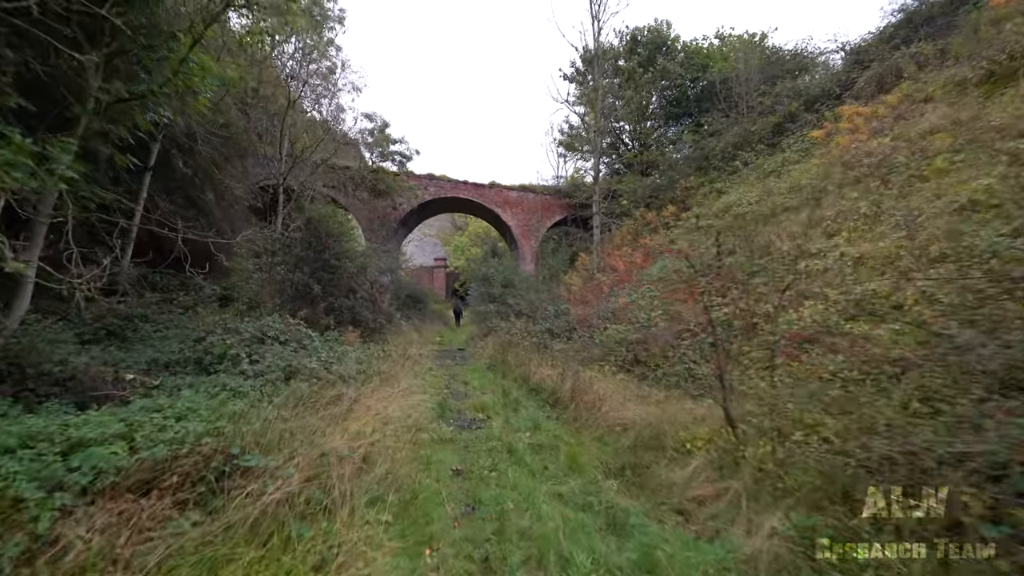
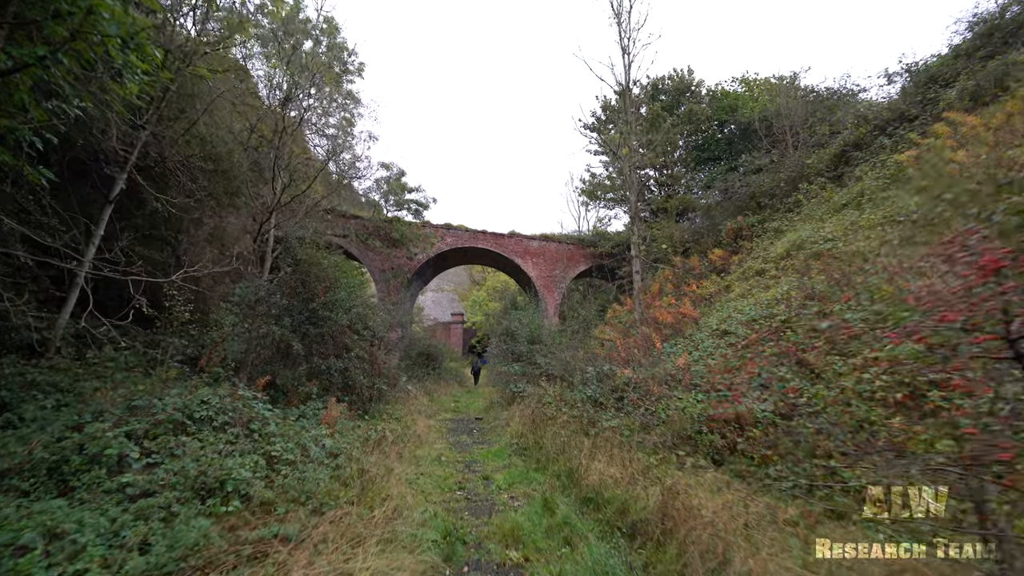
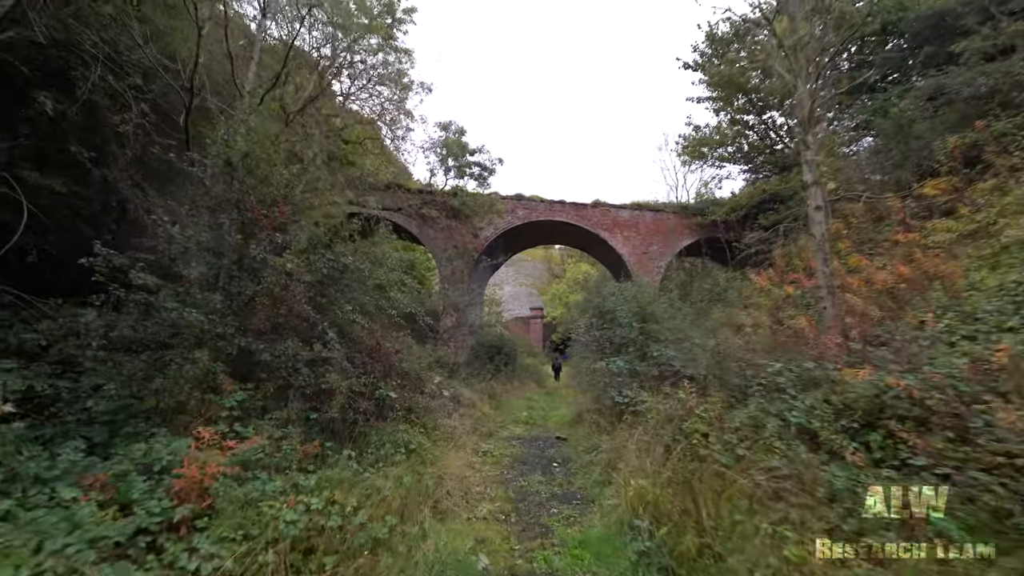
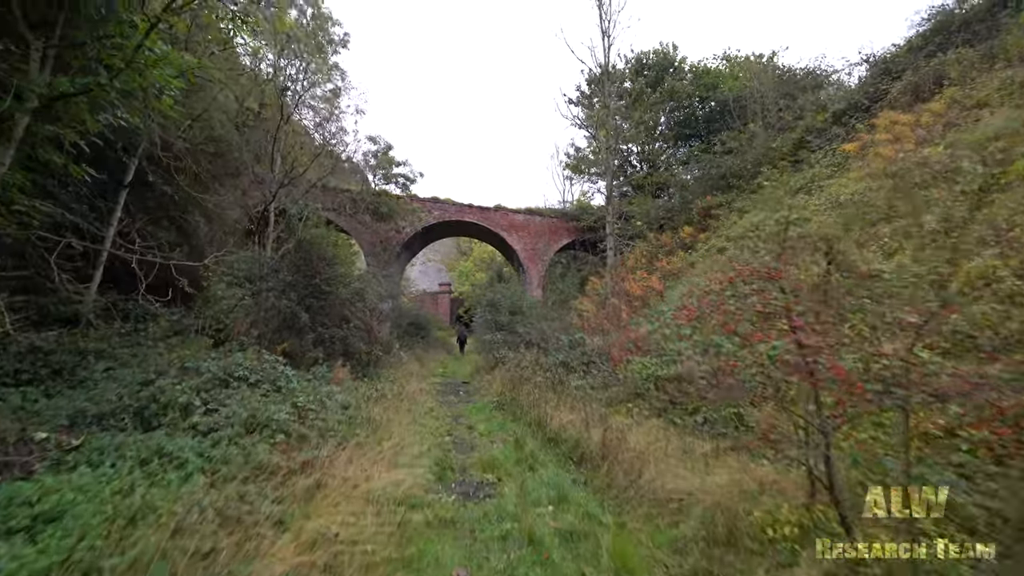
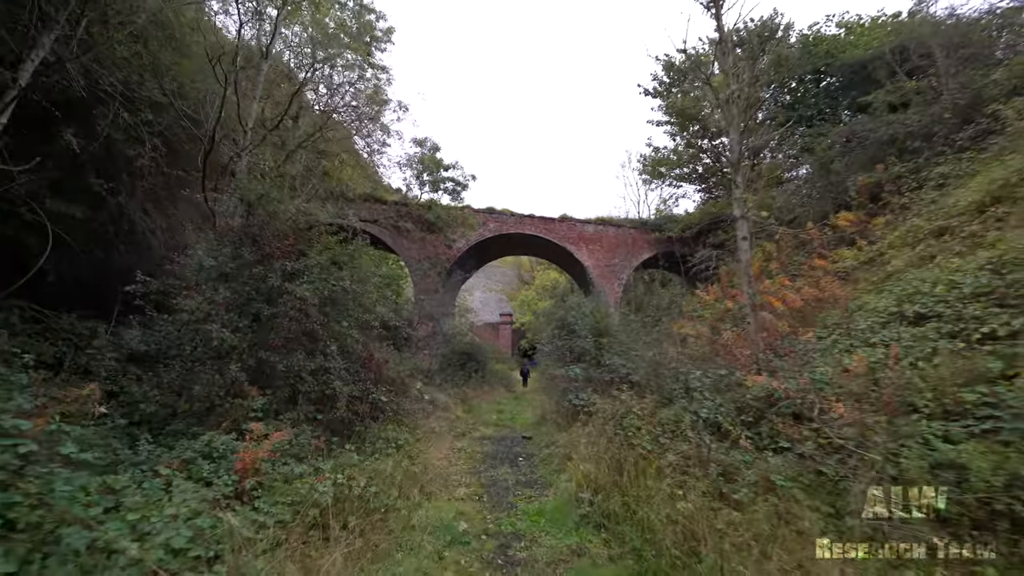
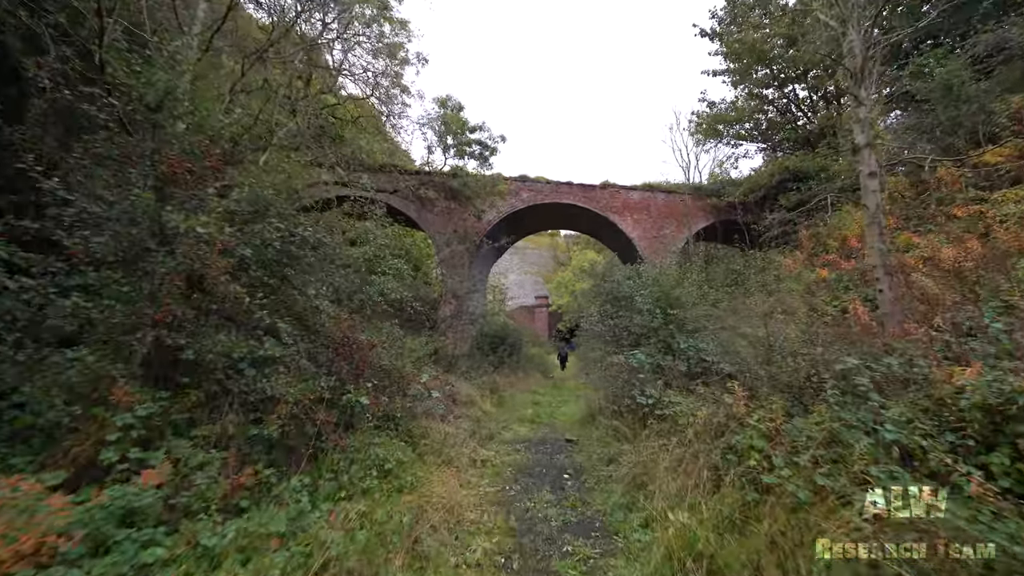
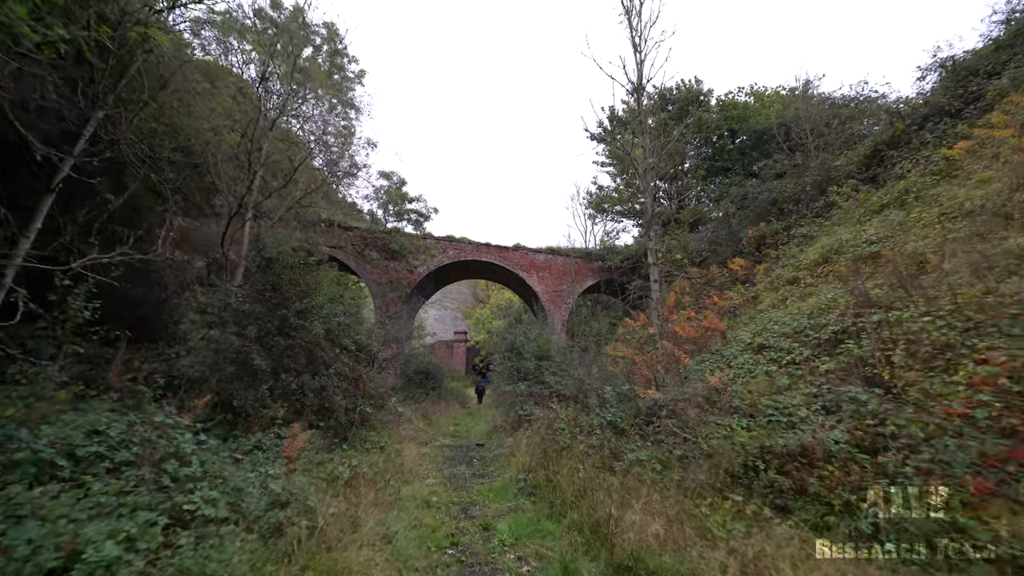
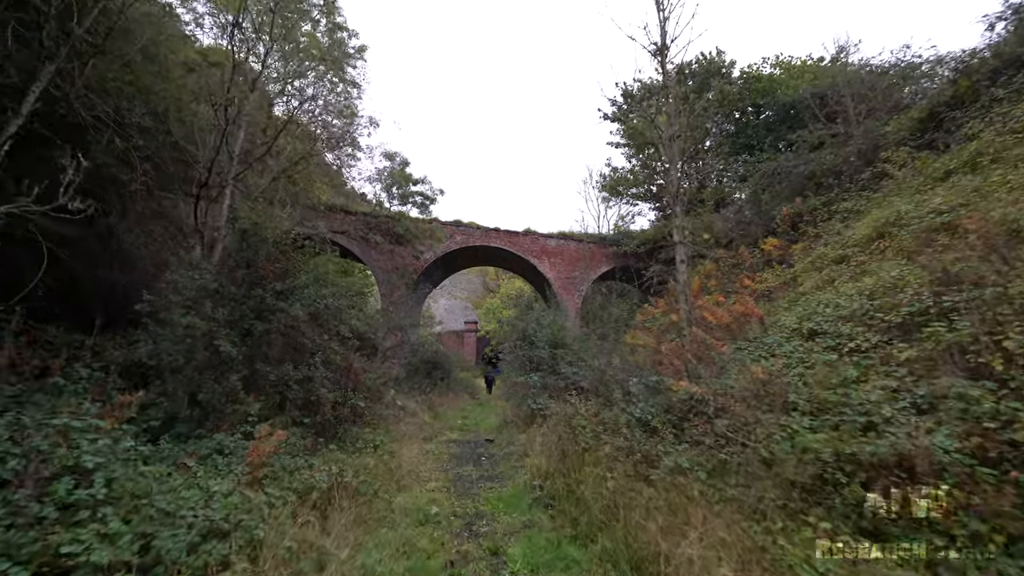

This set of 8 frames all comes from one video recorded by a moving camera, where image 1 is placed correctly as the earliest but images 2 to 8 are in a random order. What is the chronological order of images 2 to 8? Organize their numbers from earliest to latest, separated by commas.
4, 2, 7, 8, 5, 3, 6
